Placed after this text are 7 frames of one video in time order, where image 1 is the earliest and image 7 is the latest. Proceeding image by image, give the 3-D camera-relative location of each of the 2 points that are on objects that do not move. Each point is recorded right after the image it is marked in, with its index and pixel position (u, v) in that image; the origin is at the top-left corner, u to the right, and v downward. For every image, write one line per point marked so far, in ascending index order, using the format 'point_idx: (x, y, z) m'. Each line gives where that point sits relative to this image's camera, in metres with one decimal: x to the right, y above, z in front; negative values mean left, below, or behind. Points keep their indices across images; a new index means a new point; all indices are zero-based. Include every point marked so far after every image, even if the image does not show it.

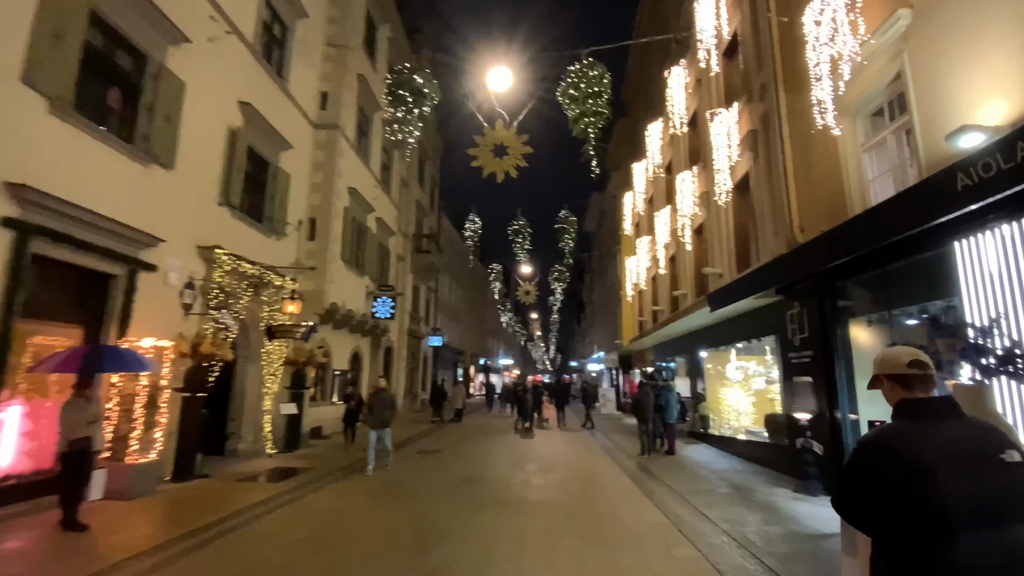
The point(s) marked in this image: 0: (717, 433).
0: (+5.9, -4.2, +14.4) m
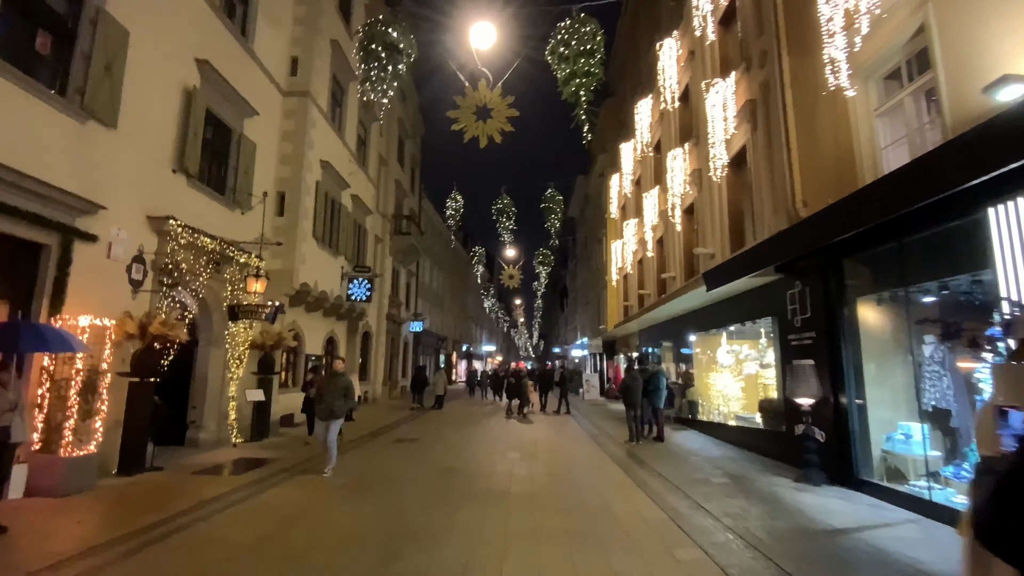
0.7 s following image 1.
0: (+5.4, -3.7, +14.0) m
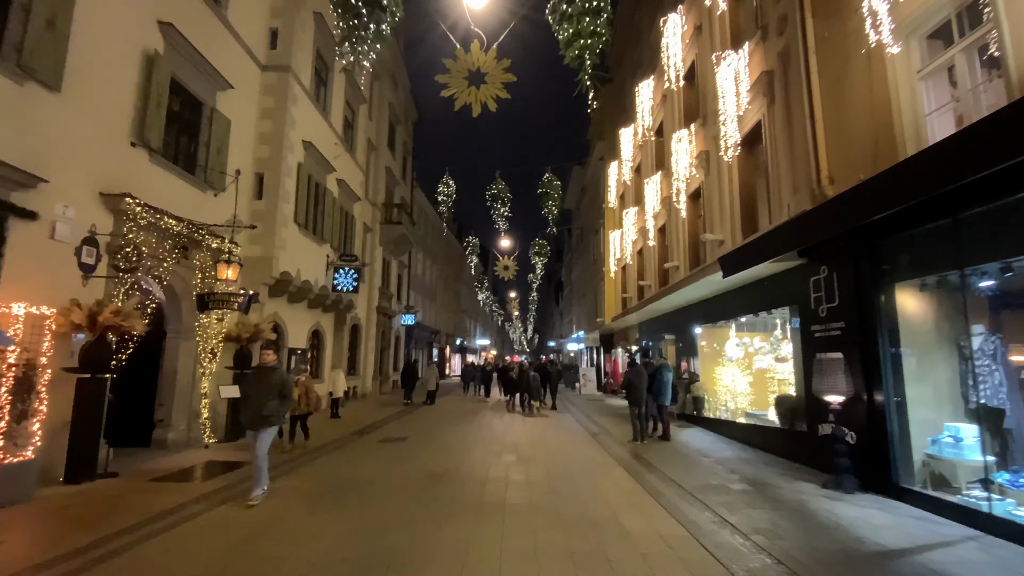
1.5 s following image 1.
0: (+5.3, -3.4, +13.3) m
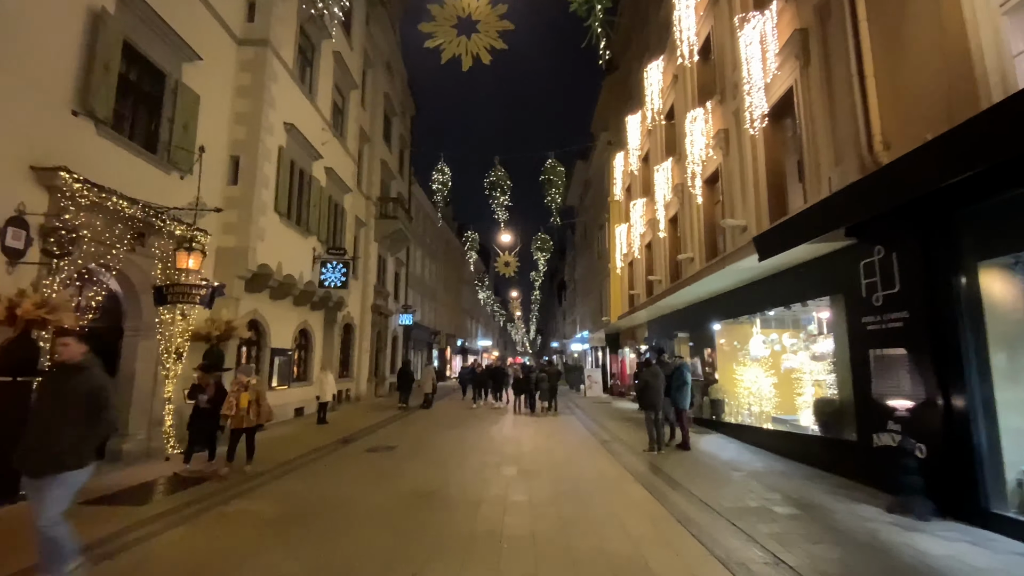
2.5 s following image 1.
0: (+5.3, -3.2, +12.1) m
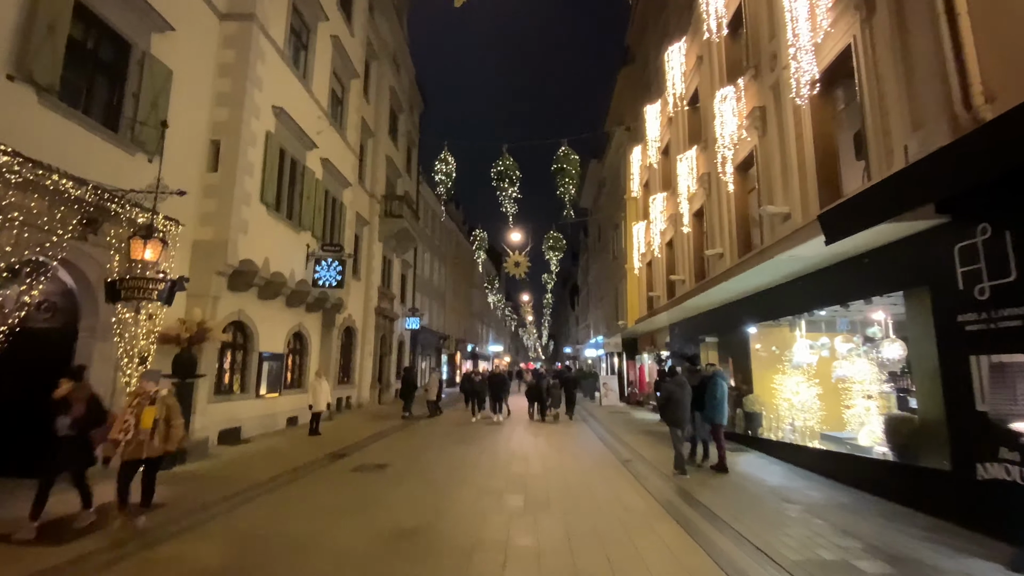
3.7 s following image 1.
0: (+5.5, -3.2, +10.6) m
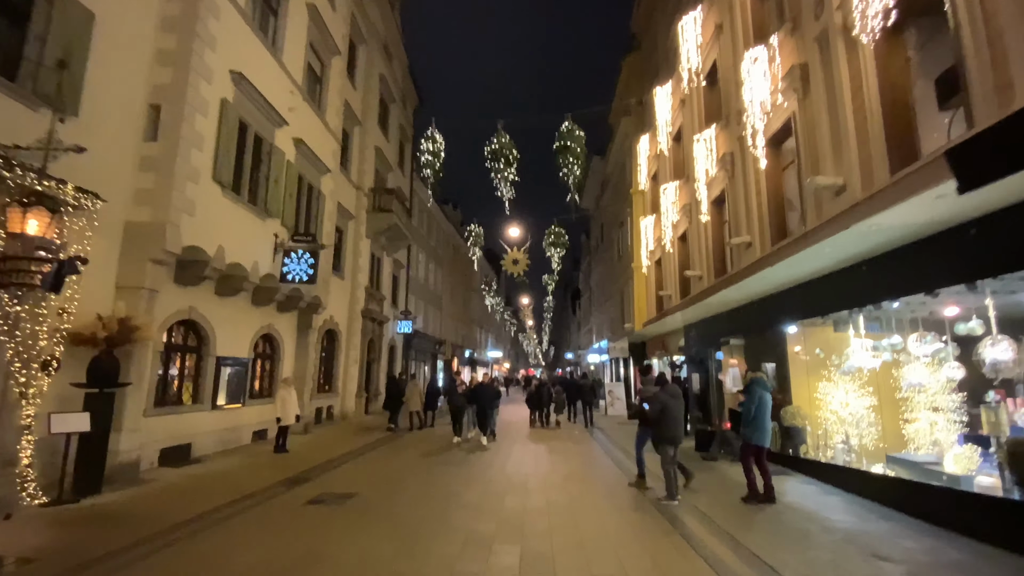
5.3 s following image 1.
0: (+5.4, -3.0, +8.9) m
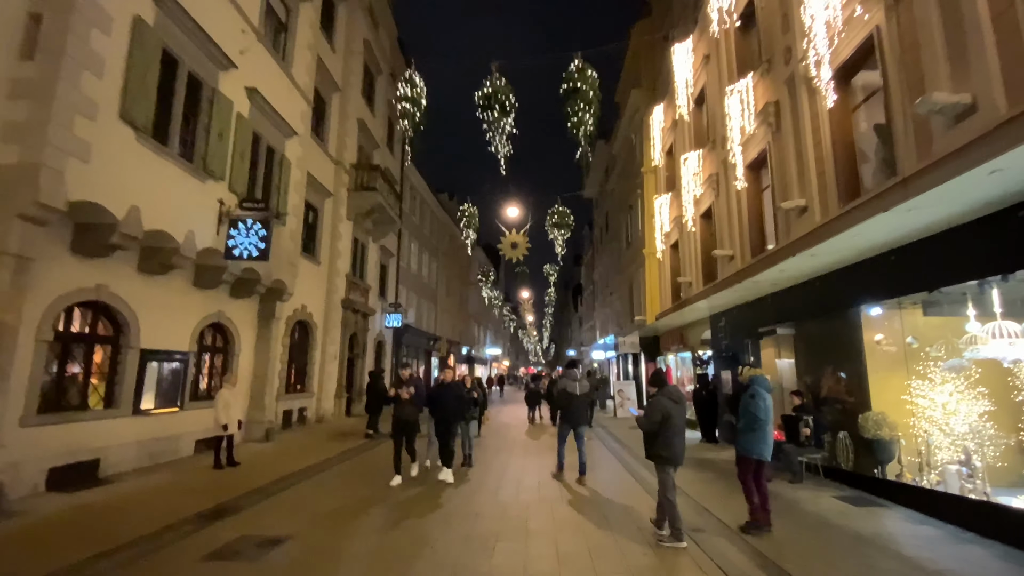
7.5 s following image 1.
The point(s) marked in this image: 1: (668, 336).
0: (+5.4, -2.6, +6.7) m
1: (+5.8, -1.8, +18.8) m
